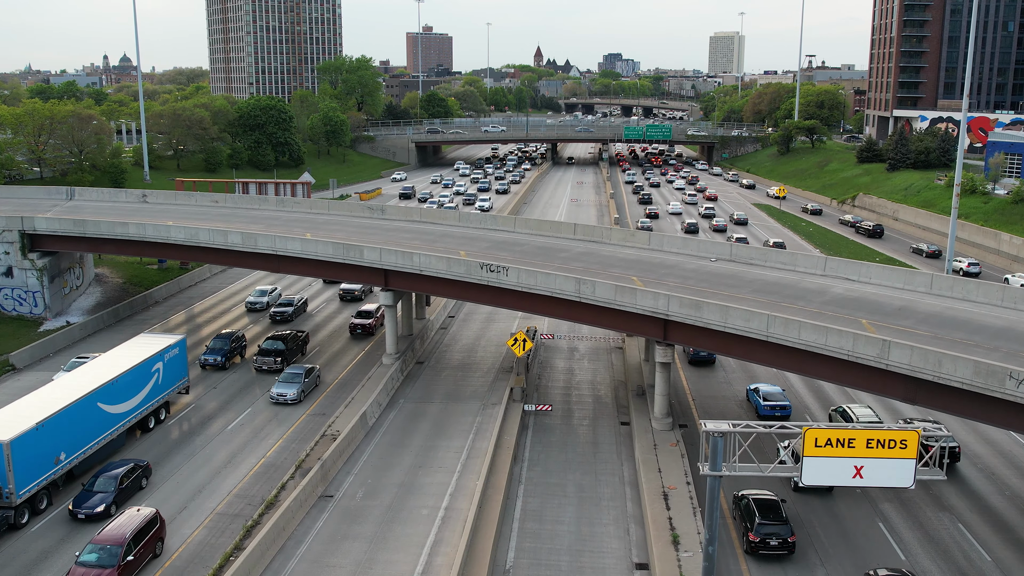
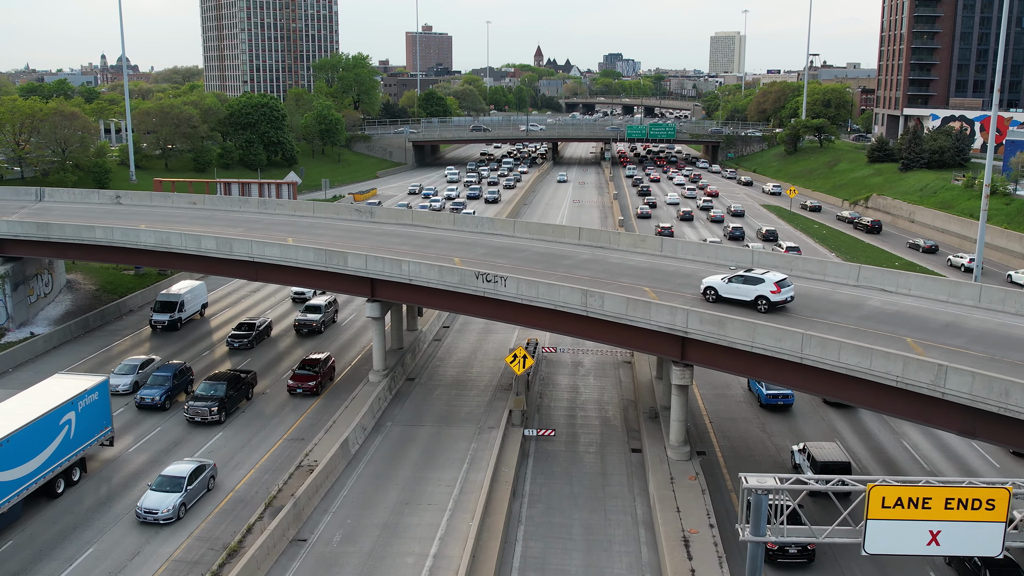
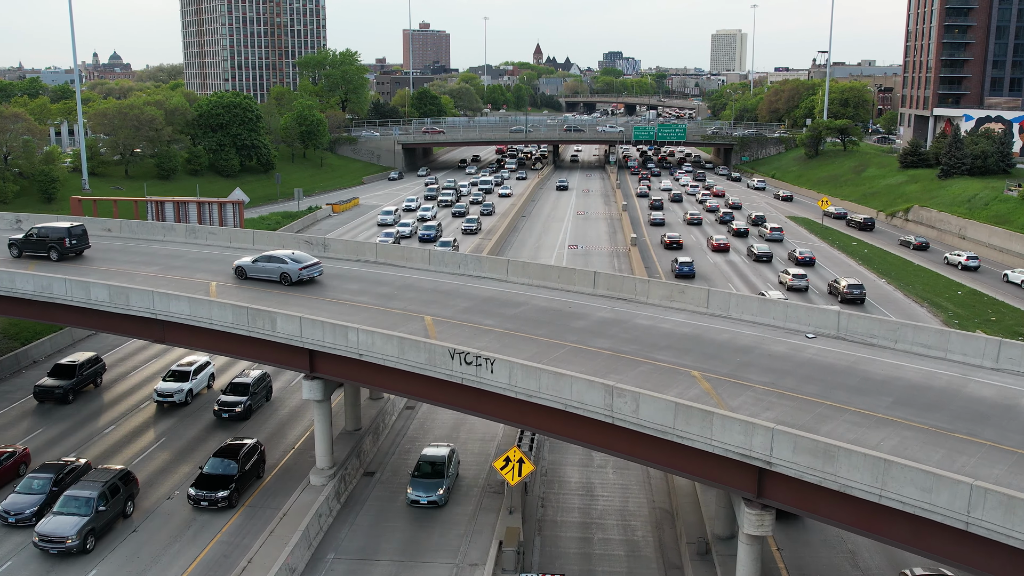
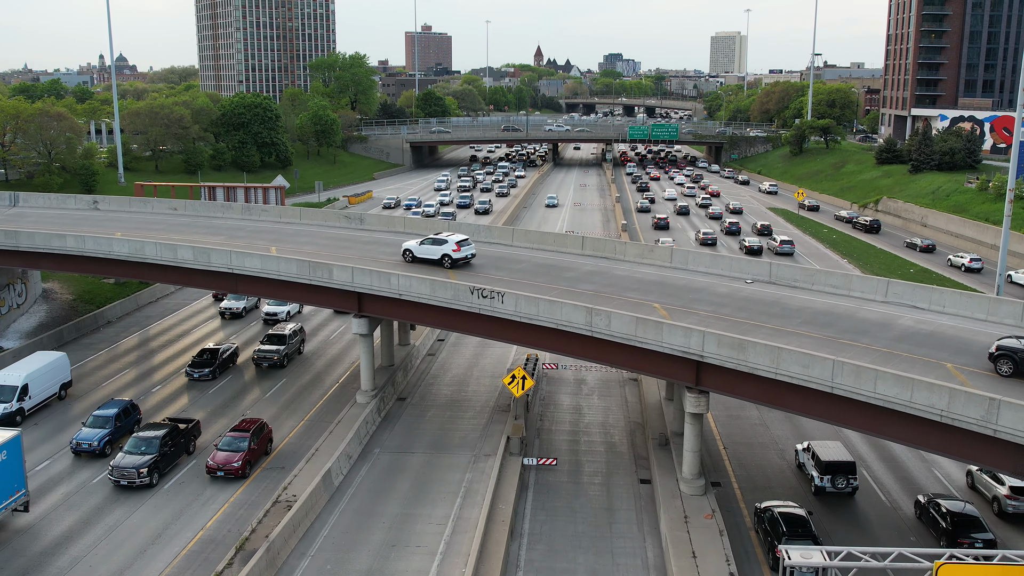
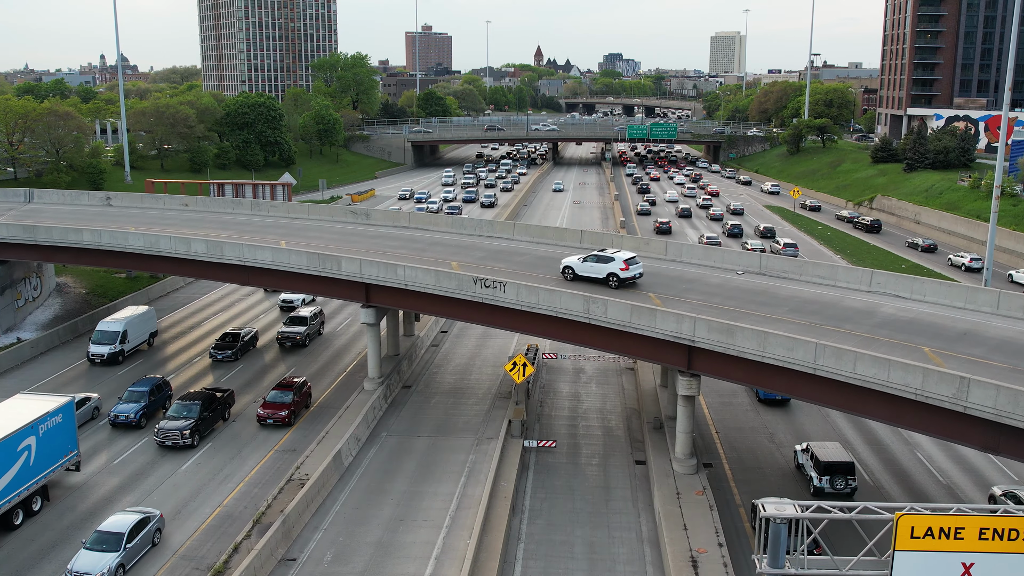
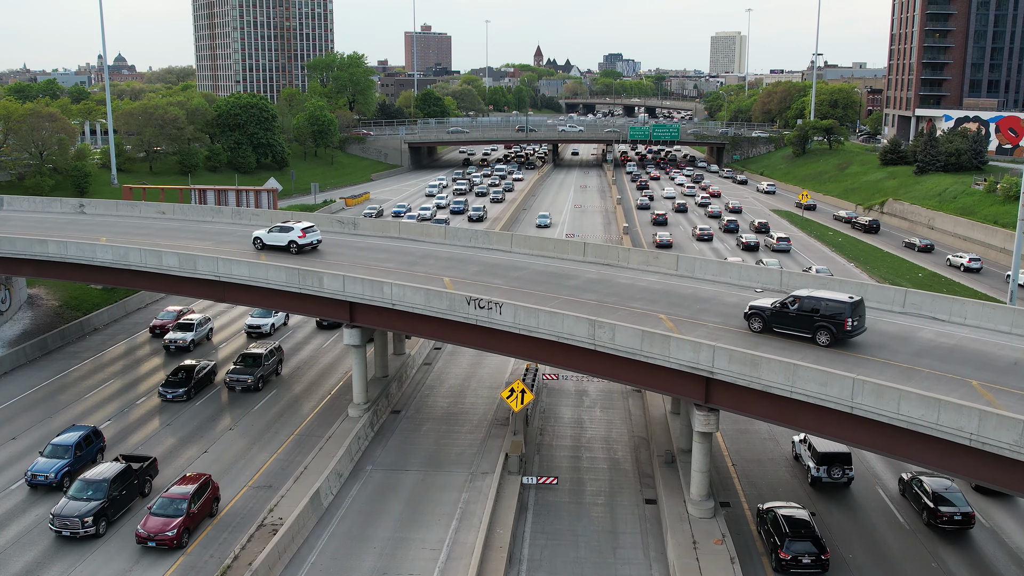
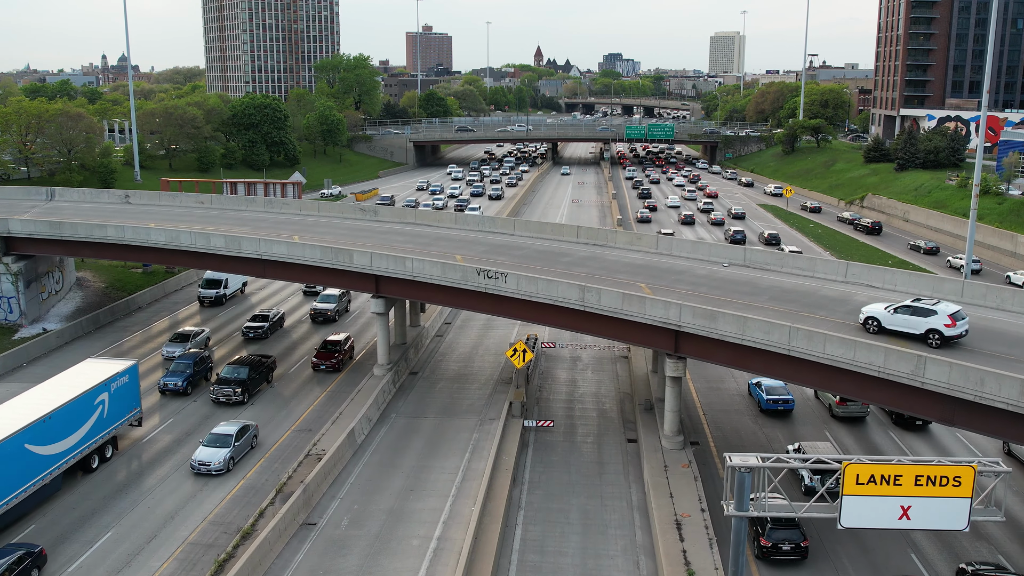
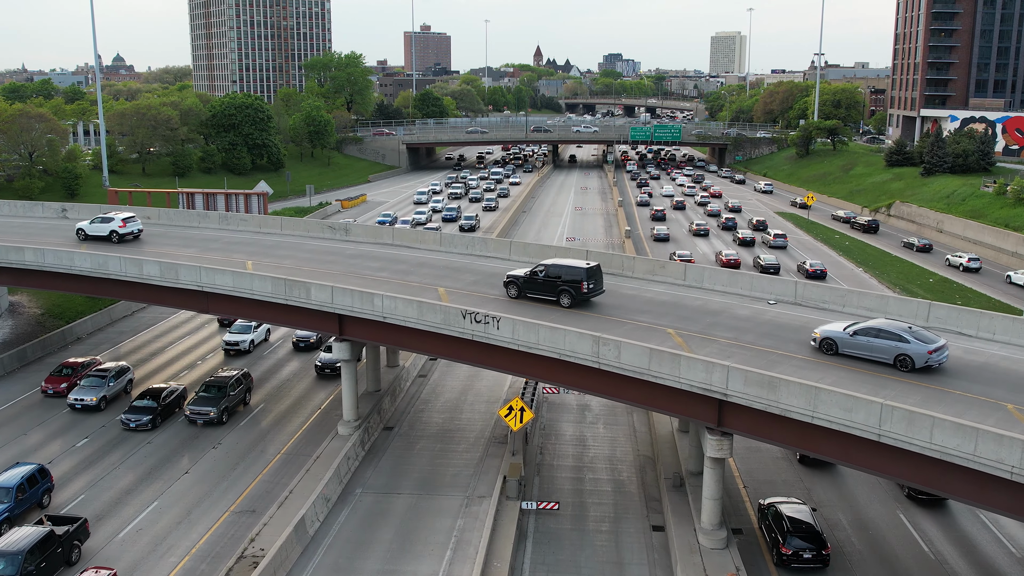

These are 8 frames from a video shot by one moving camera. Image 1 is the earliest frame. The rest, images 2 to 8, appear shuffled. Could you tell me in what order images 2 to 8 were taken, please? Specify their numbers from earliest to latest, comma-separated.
7, 2, 5, 4, 6, 8, 3
